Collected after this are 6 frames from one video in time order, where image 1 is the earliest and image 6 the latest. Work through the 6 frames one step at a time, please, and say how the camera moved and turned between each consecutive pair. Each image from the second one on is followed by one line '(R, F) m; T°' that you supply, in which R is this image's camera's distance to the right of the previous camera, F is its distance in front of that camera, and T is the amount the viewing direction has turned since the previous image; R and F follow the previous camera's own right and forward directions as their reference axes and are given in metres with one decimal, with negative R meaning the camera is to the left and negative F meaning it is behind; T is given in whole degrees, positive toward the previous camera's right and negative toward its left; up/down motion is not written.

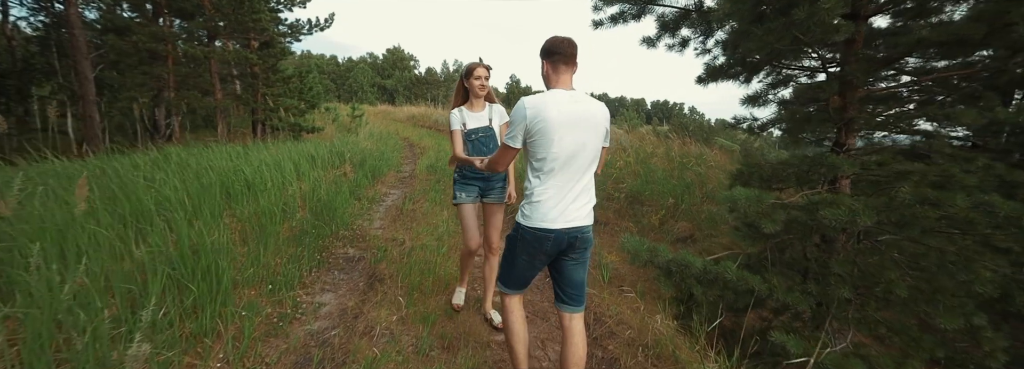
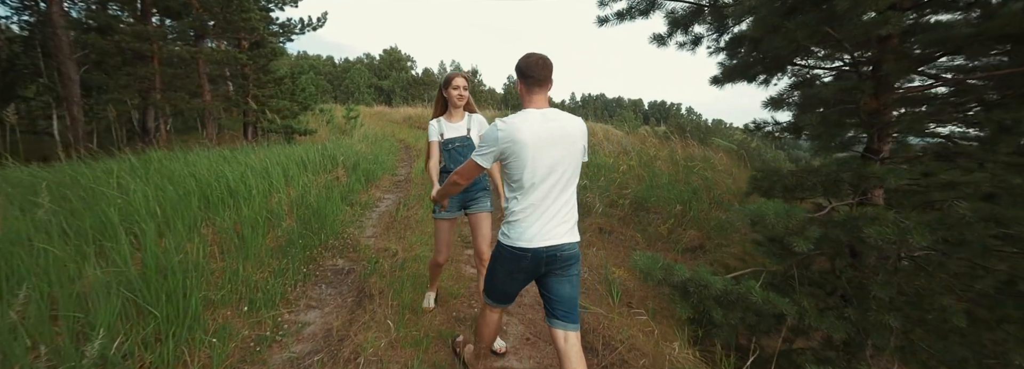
(0.0, +0.2) m; 0°
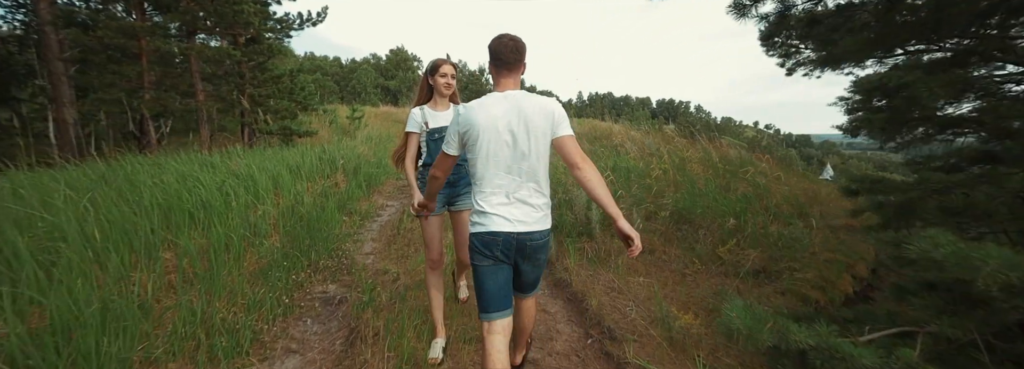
(-0.1, +0.6) m; -1°
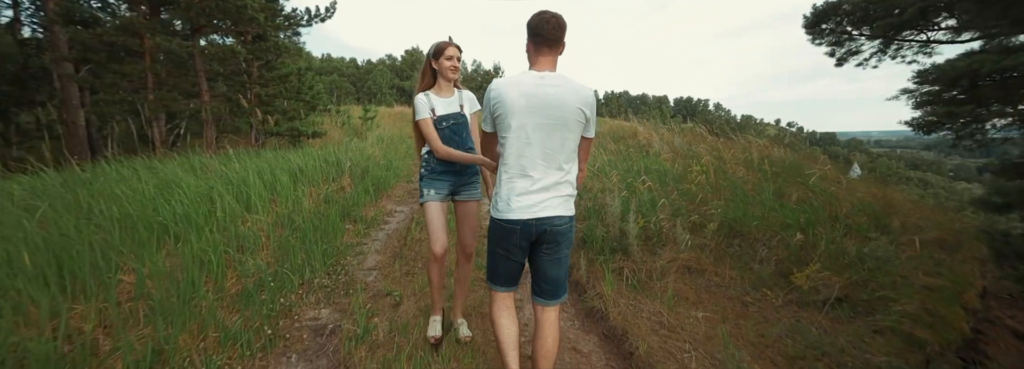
(-0.1, +0.5) m; -2°
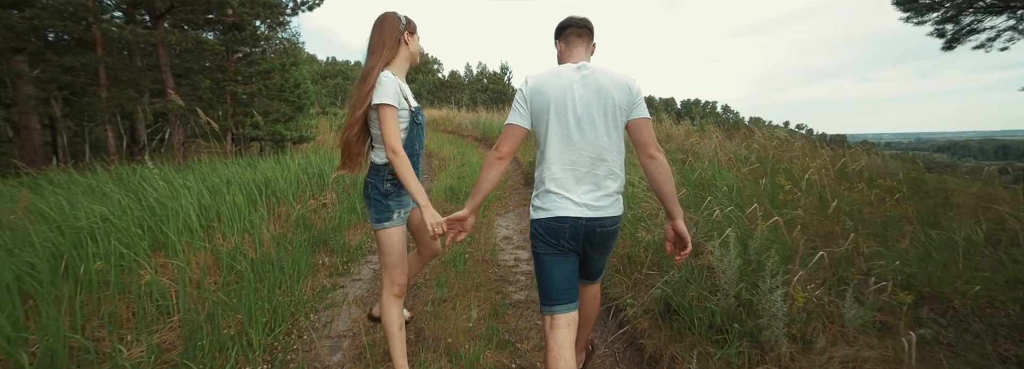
(-0.2, +1.2) m; -1°
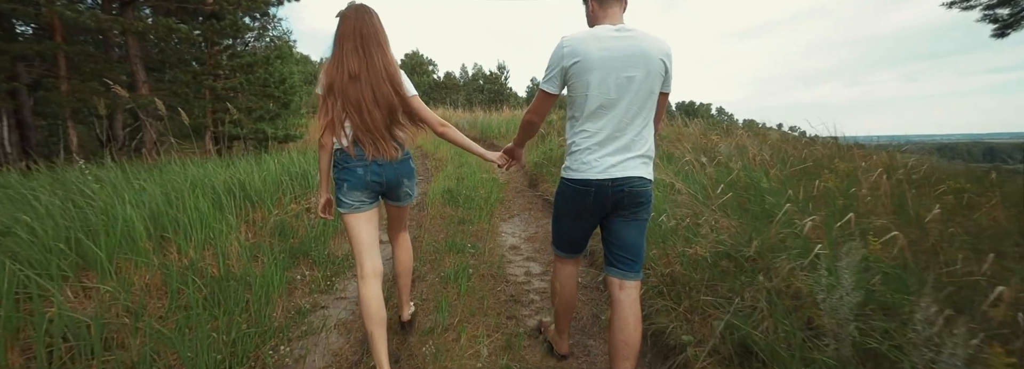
(-0.1, +0.5) m; +1°
